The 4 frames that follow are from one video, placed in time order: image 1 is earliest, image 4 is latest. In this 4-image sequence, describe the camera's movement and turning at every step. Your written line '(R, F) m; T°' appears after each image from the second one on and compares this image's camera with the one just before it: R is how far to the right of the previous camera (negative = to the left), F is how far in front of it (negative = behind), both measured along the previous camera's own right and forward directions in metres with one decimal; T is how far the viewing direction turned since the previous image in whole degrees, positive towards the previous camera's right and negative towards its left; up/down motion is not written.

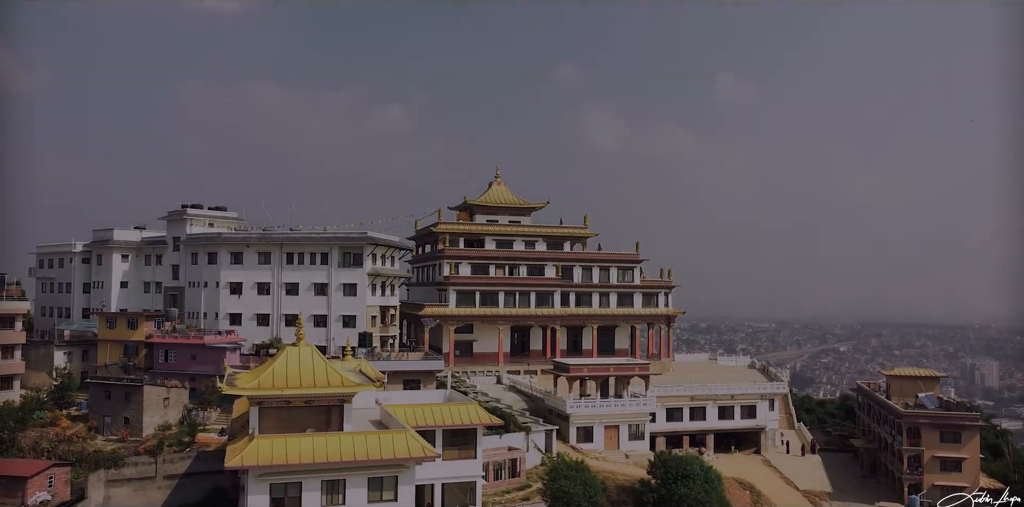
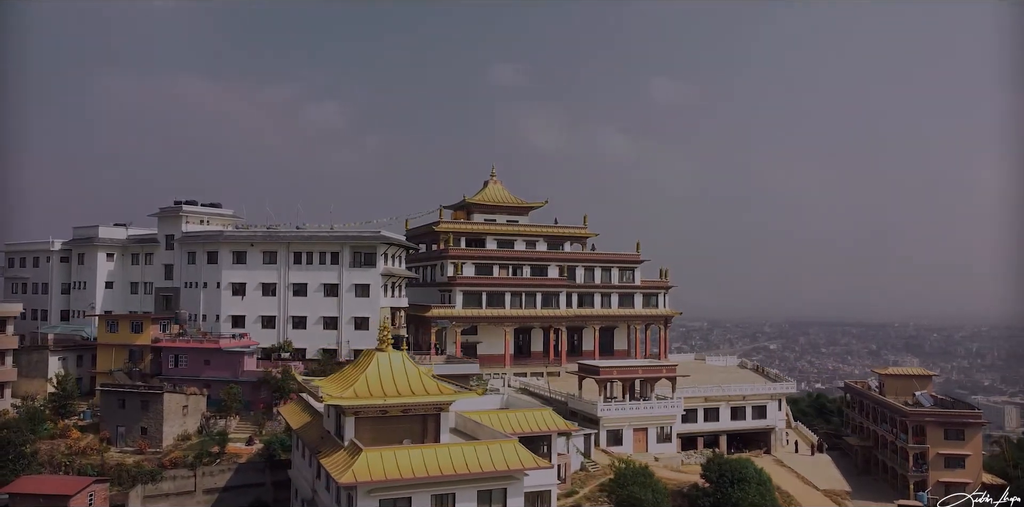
(-4.3, +1.1) m; +4°
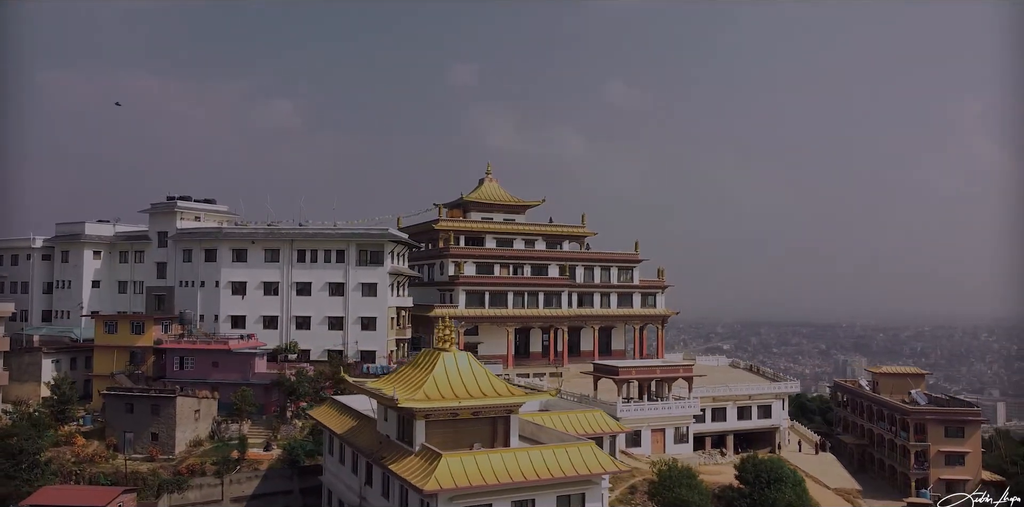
(-2.8, +0.9) m; +3°
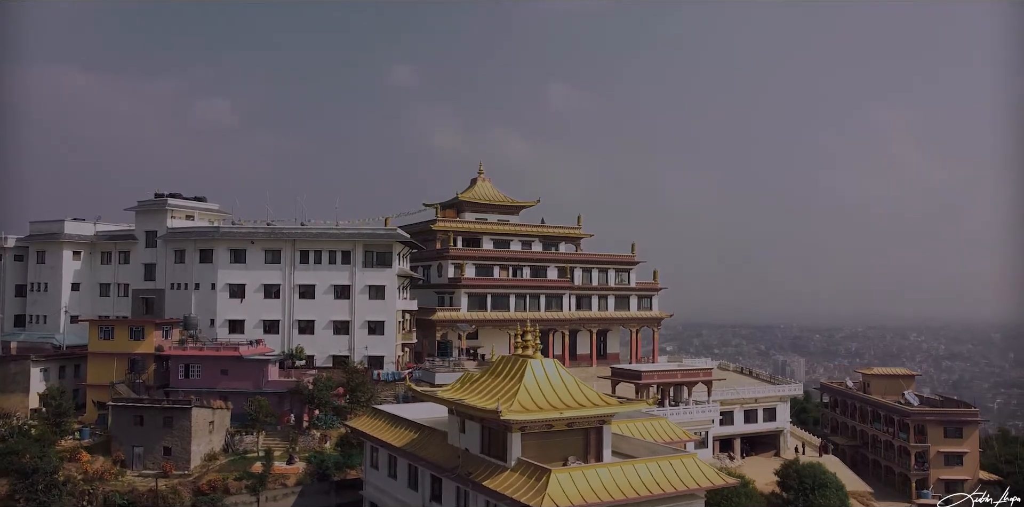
(-3.3, +1.3) m; +4°
